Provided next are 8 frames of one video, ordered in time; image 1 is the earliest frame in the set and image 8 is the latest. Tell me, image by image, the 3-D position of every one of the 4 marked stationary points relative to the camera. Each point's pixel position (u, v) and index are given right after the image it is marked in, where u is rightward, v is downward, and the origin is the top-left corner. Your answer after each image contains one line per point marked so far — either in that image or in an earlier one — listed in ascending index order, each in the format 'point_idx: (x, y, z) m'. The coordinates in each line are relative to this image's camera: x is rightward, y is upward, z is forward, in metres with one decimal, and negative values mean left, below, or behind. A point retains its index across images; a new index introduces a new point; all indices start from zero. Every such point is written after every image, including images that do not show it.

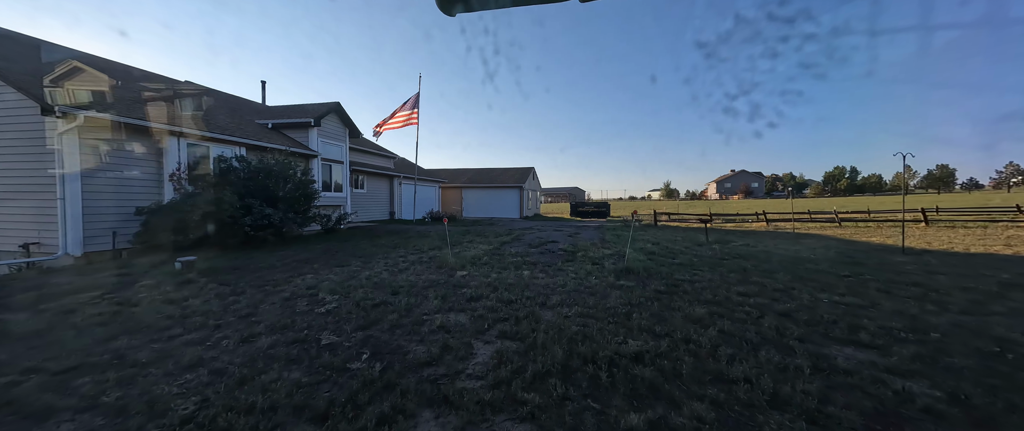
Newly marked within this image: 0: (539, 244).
0: (+0.8, -0.9, +9.1) m
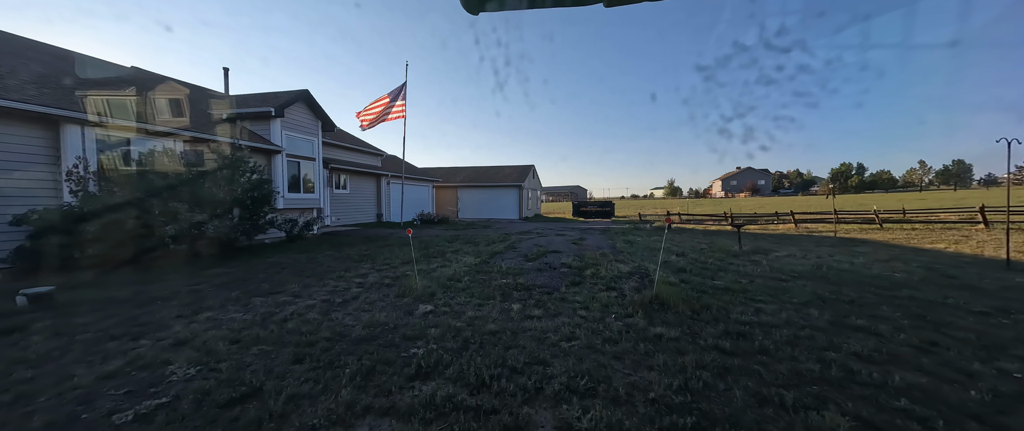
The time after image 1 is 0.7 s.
0: (+0.6, -1.0, +7.6) m
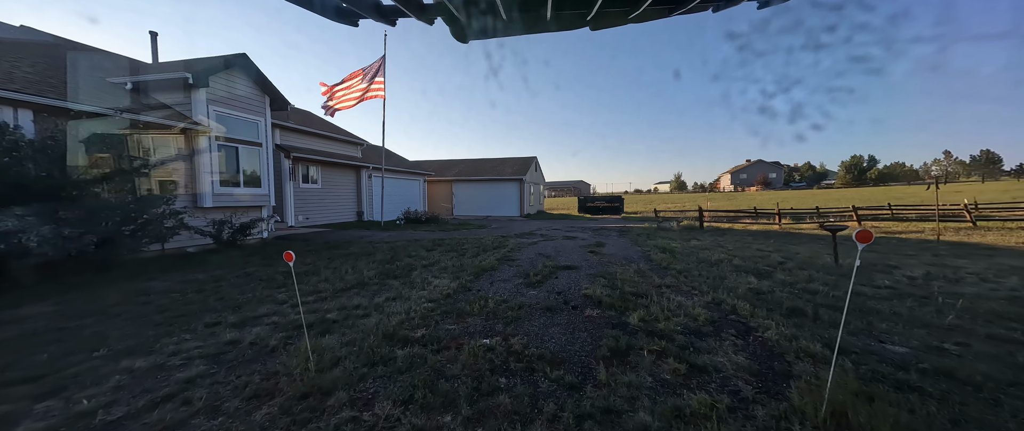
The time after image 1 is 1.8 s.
0: (+0.5, -1.0, +5.2) m
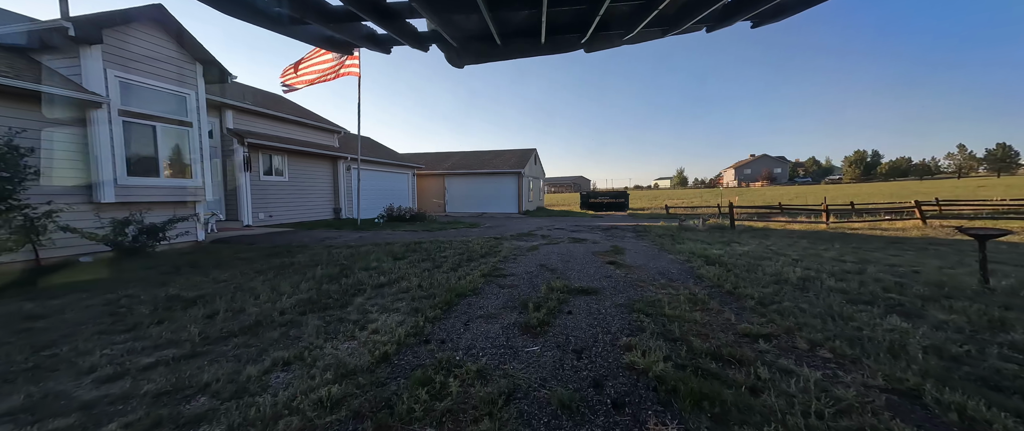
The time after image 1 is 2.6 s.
0: (+0.4, -1.0, +3.4) m
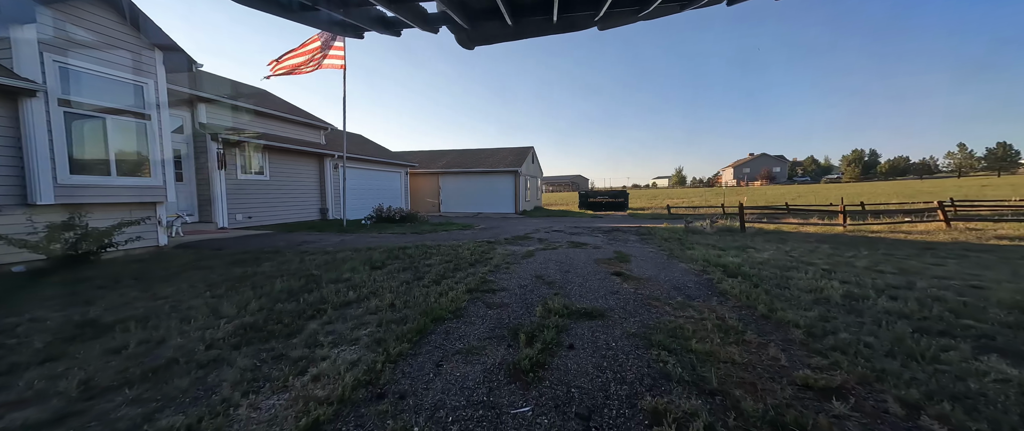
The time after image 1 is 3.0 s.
0: (+0.2, -1.0, +2.8) m
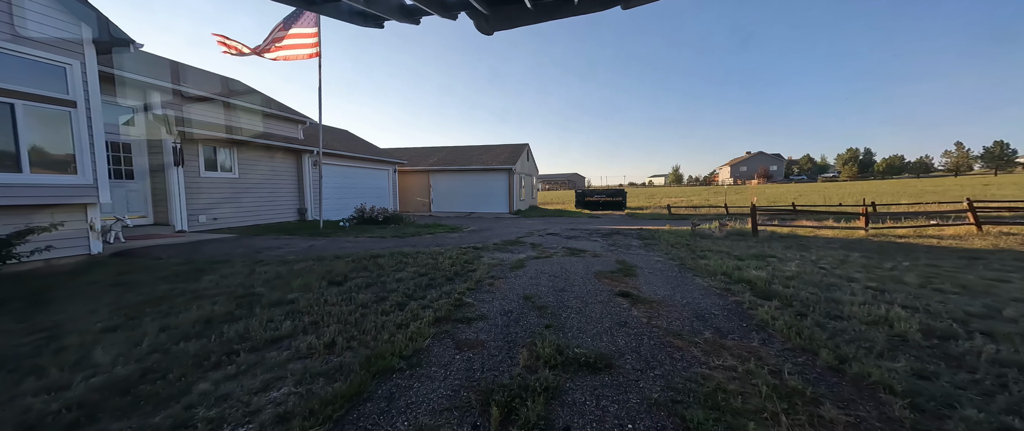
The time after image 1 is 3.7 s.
0: (+0.1, -1.1, +1.9) m
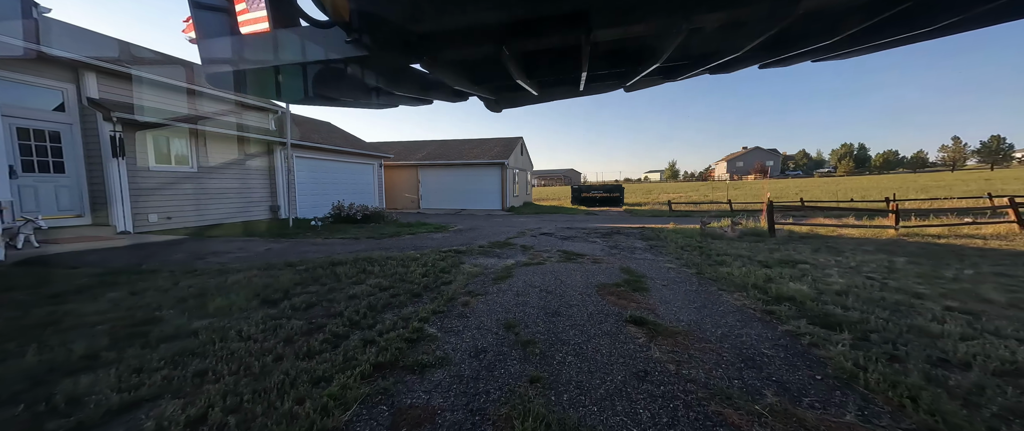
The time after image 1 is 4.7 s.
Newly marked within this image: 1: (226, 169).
0: (-0.1, -1.2, +1.0) m
1: (-9.4, +1.5, +10.1) m
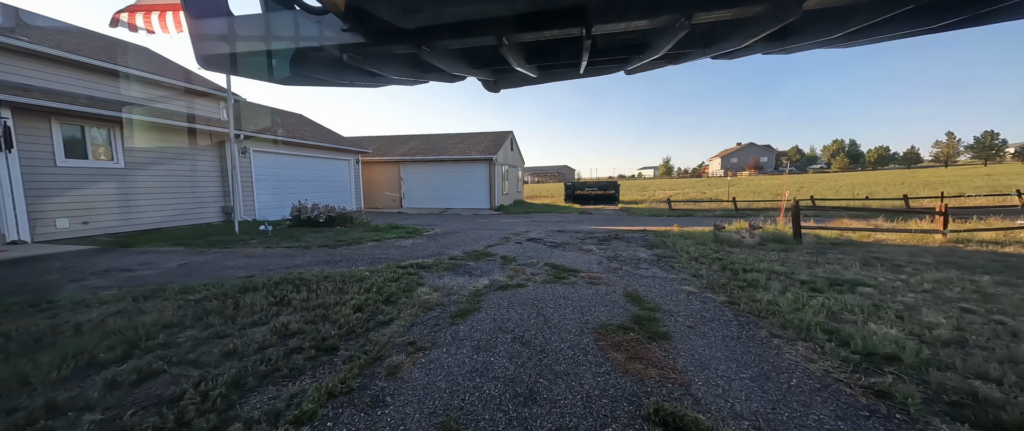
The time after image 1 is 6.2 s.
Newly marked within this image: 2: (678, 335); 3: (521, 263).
0: (-0.4, -1.3, -0.2) m
1: (-9.9, +1.4, +8.7) m
2: (+1.4, -1.0, +2.6) m
3: (+0.2, -0.8, +5.2) m
